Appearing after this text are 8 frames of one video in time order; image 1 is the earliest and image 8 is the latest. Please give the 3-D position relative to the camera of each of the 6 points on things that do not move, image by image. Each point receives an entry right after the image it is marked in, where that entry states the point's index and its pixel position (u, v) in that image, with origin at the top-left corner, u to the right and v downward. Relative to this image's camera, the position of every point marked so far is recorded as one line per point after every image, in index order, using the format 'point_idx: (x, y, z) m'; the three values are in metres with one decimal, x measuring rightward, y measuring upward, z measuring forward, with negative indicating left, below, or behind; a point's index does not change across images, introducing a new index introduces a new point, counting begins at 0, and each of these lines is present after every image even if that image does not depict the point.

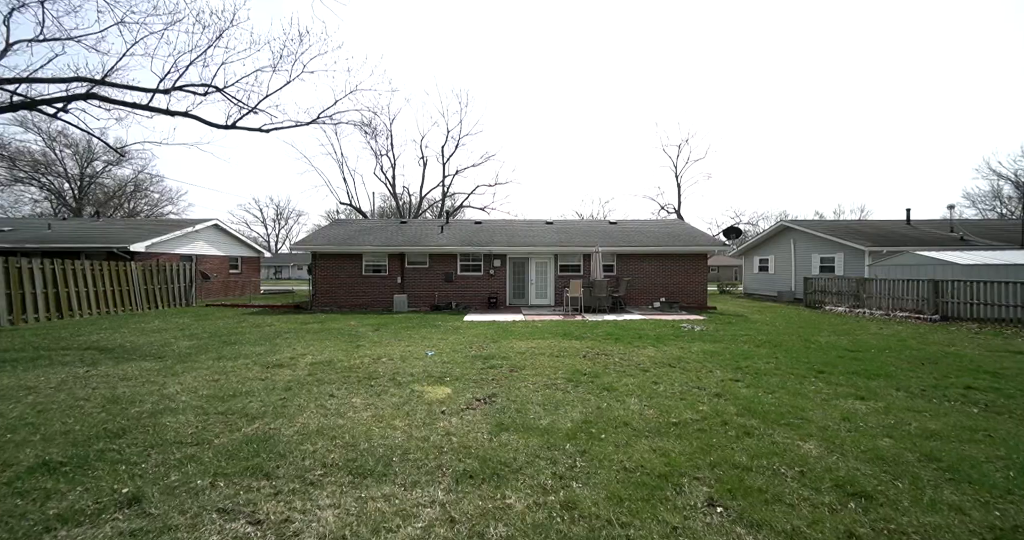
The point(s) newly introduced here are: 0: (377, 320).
0: (-3.4, -1.3, +10.6) m
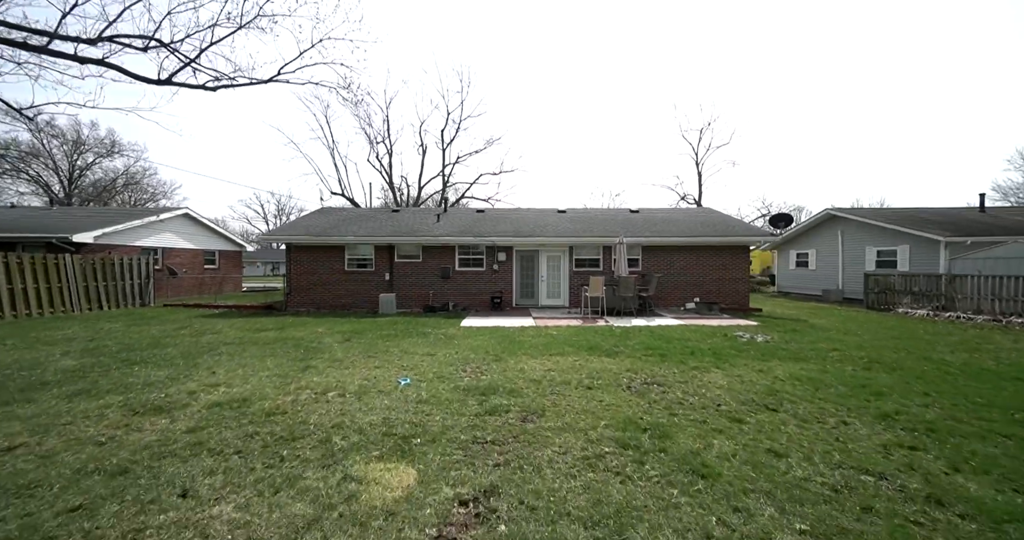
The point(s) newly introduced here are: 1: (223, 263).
0: (-3.2, -1.2, +8.6) m
1: (-12.9, +0.3, +18.6) m
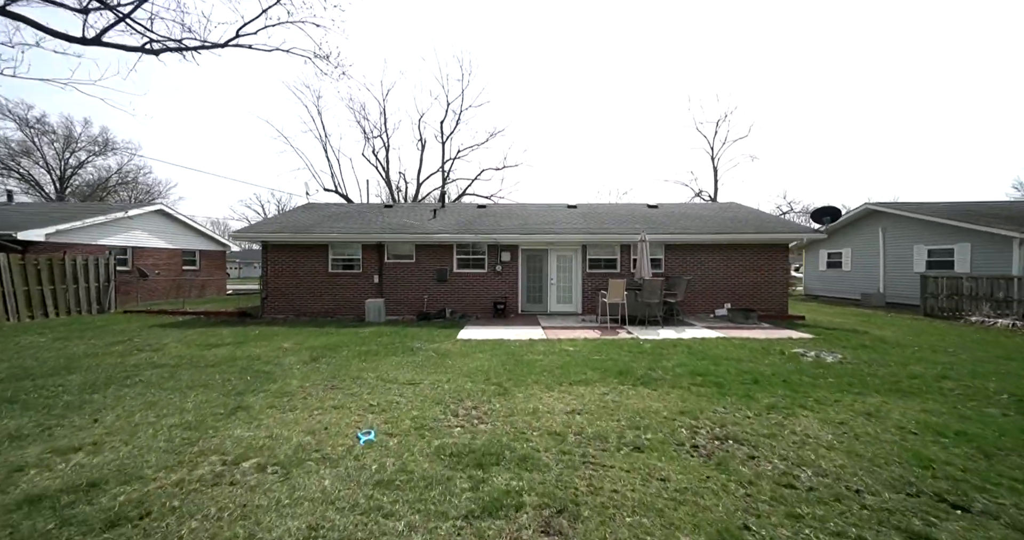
0: (-3.1, -1.2, +7.2) m
1: (-12.7, +0.3, +17.3) m
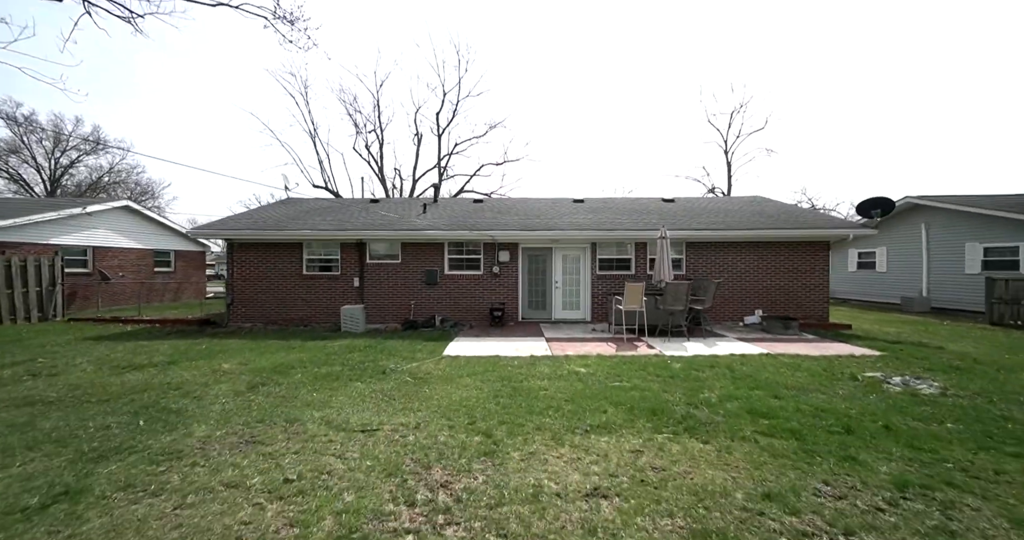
0: (-3.2, -1.3, +5.8) m
1: (-12.7, +0.2, +16.0) m
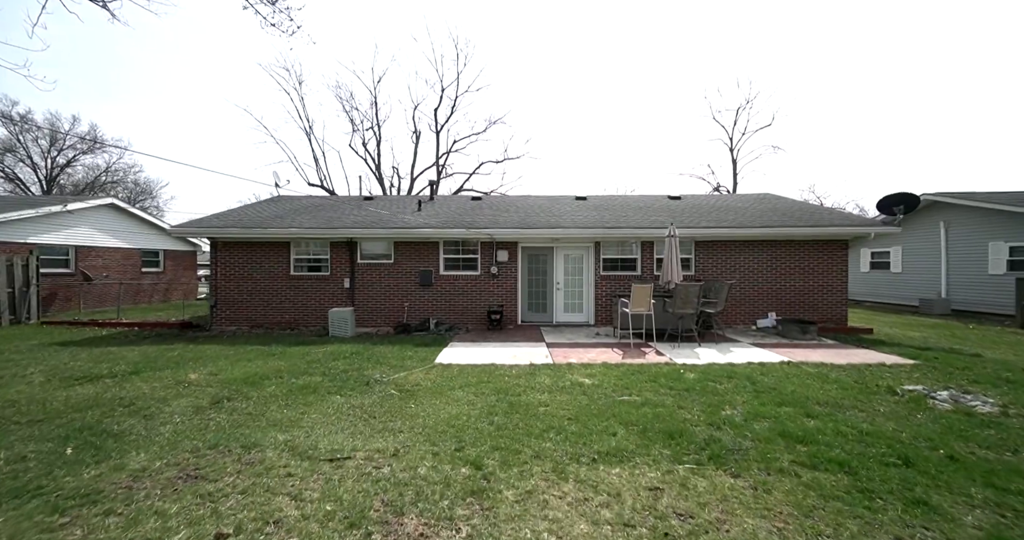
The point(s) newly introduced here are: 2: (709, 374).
0: (-3.2, -1.3, +5.3) m
1: (-12.7, +0.2, +15.5) m
2: (+2.5, -1.3, +5.4) m
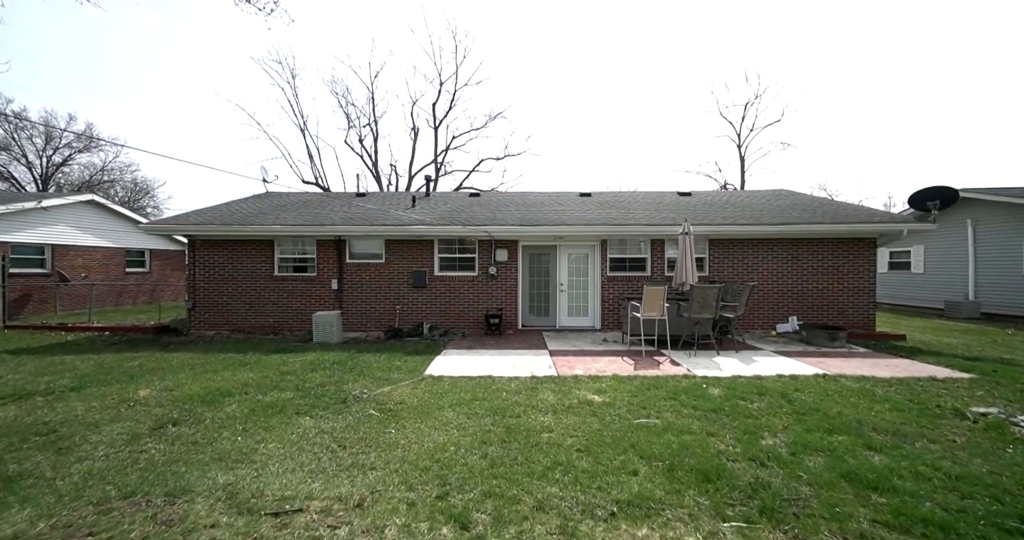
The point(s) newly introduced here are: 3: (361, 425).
0: (-3.2, -1.3, +4.7) m
1: (-12.6, +0.2, +14.9) m
2: (+2.5, -1.3, +4.7) m
3: (-1.4, -1.4, +3.8) m
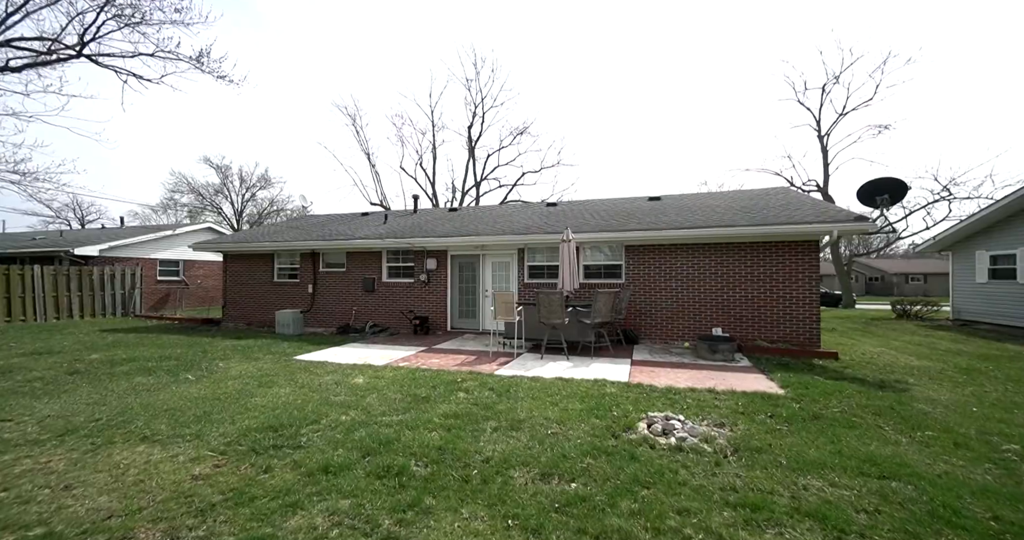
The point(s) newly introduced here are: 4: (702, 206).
0: (-5.9, -1.4, +6.7) m
1: (-11.9, -0.2, +19.3) m
2: (-0.4, -1.4, +5.1) m
3: (-4.4, -1.4, +5.4) m
4: (+4.2, +1.5, +9.4) m
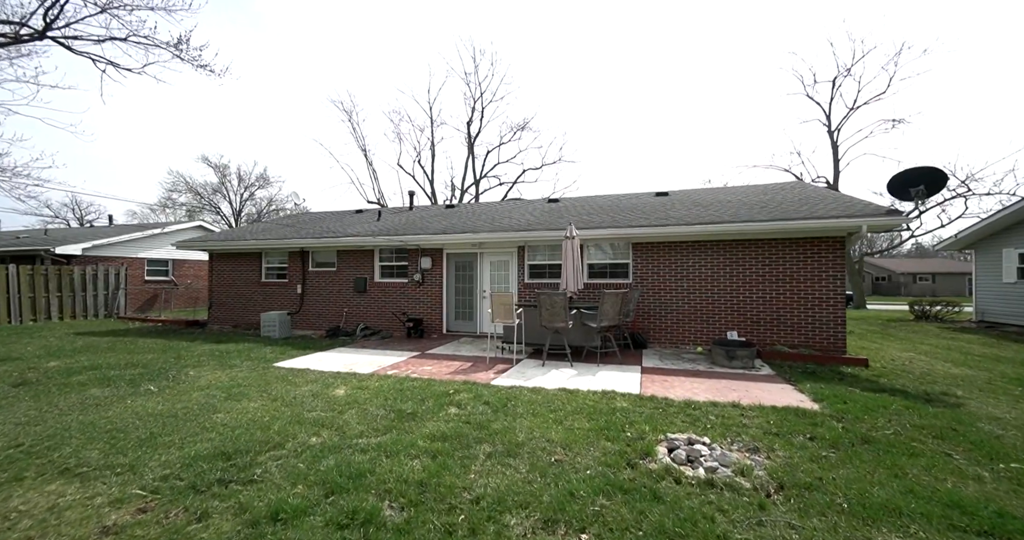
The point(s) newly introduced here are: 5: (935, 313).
0: (-5.9, -1.4, +6.2) m
1: (-11.9, -0.2, +18.7) m
2: (-0.4, -1.4, +4.5) m
3: (-4.4, -1.4, +4.8) m
4: (+4.2, +1.5, +8.8) m
5: (+12.9, -1.3, +12.8) m
